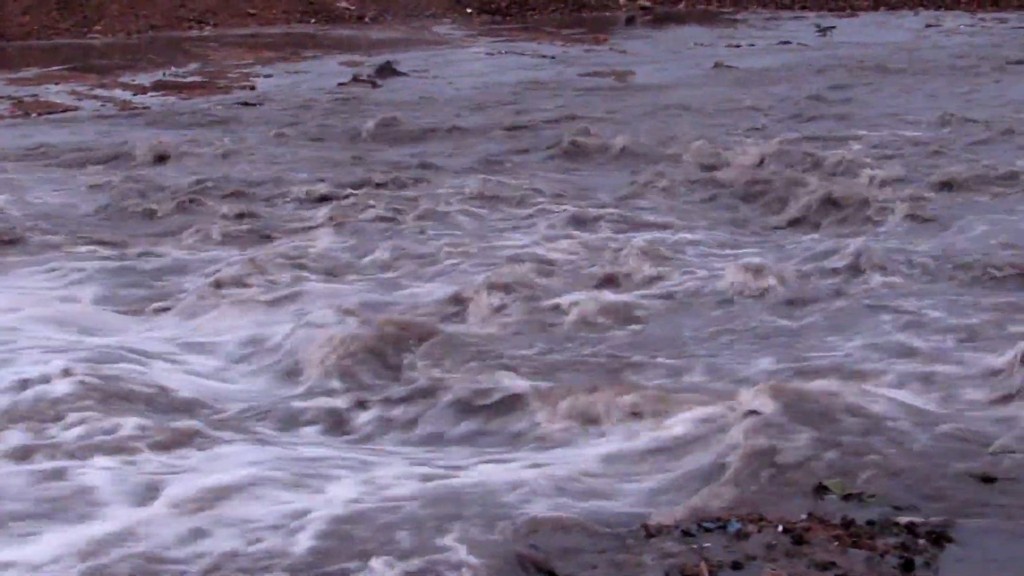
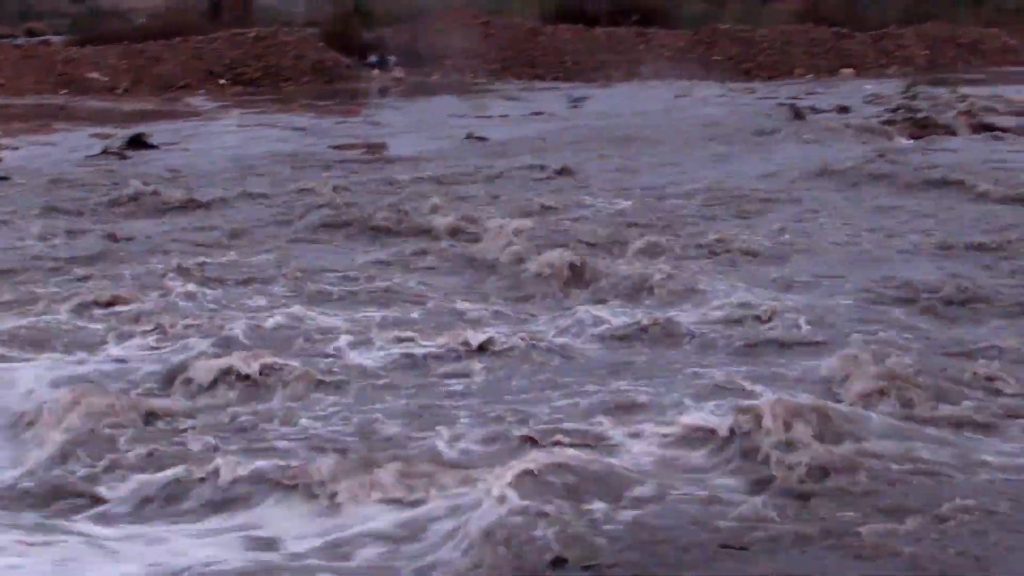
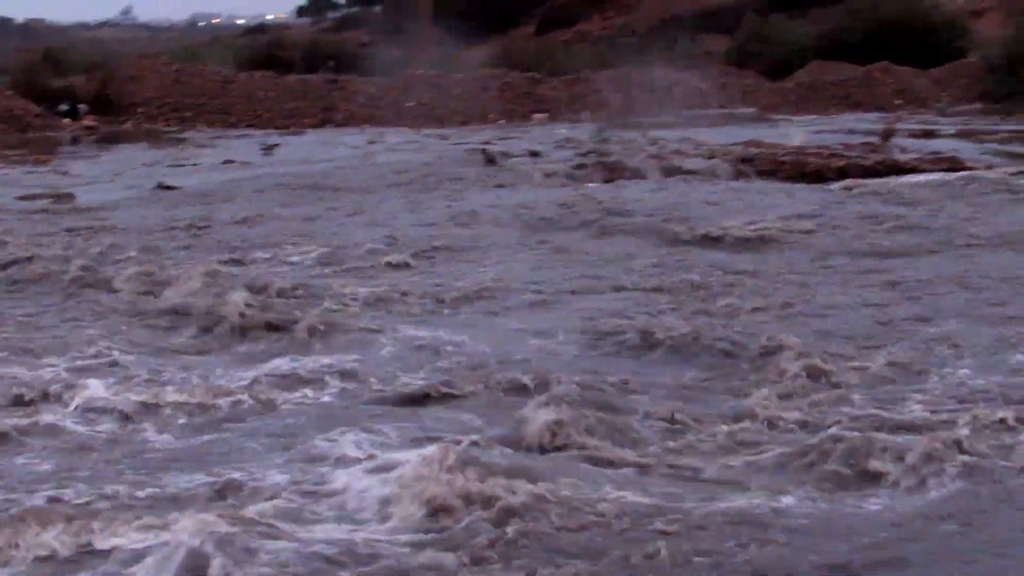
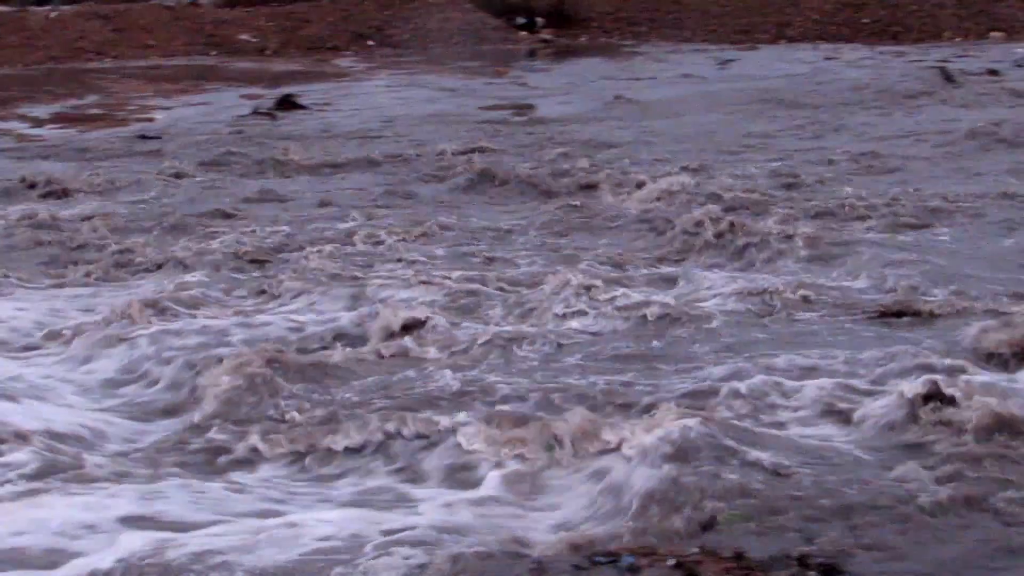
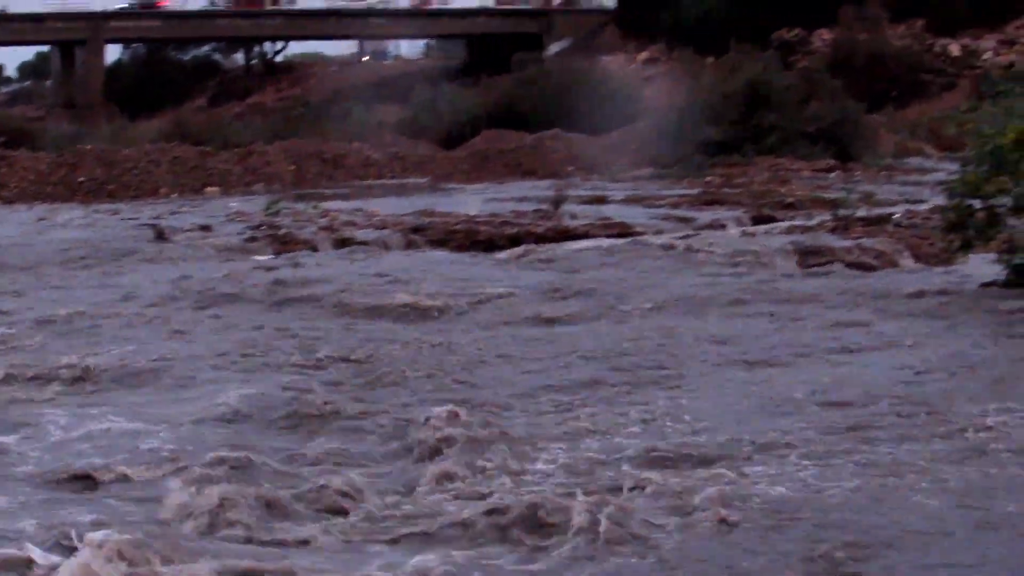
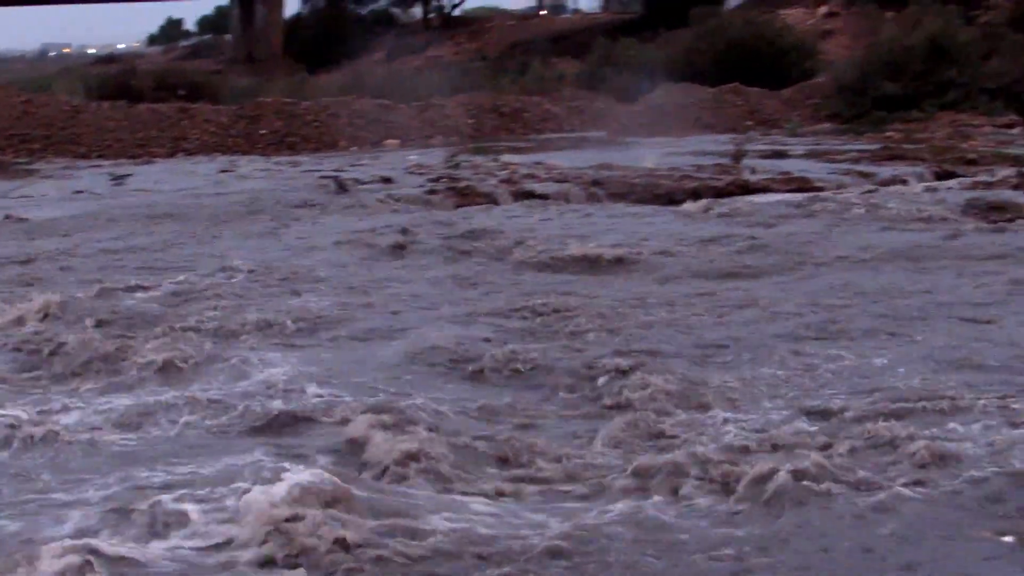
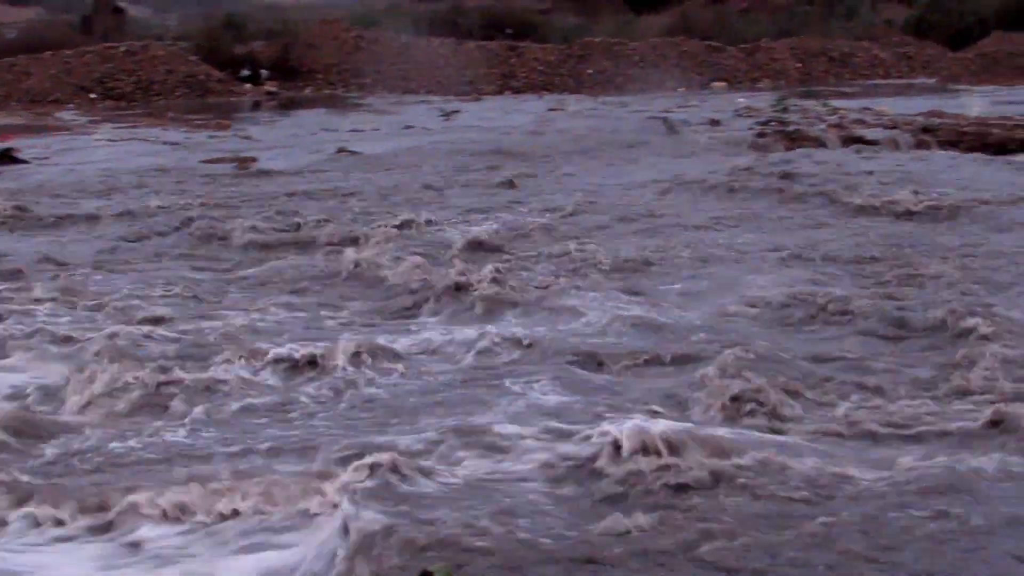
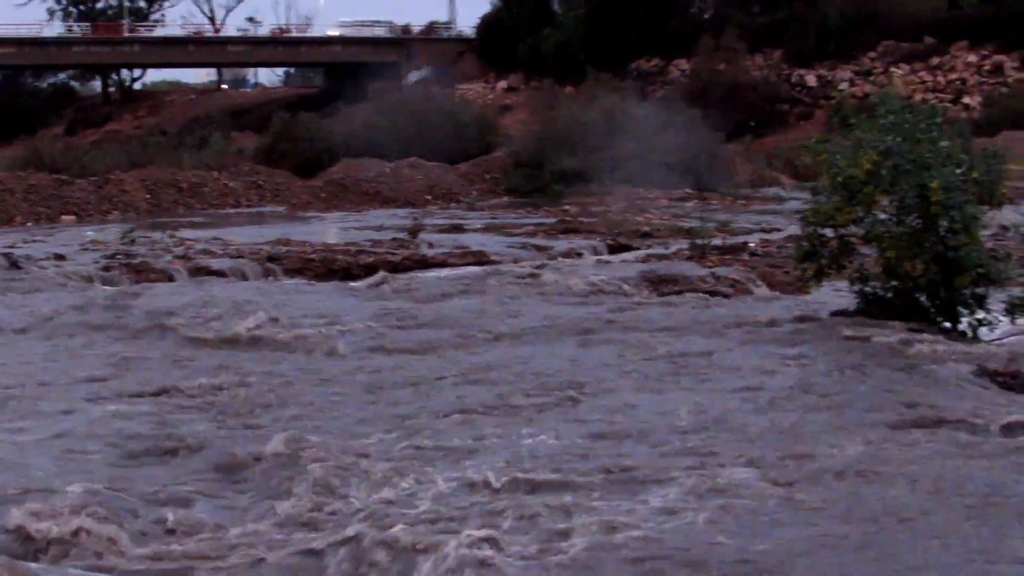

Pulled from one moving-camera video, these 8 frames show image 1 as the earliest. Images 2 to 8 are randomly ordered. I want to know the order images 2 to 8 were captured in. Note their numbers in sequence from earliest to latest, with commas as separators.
4, 2, 7, 3, 6, 5, 8
